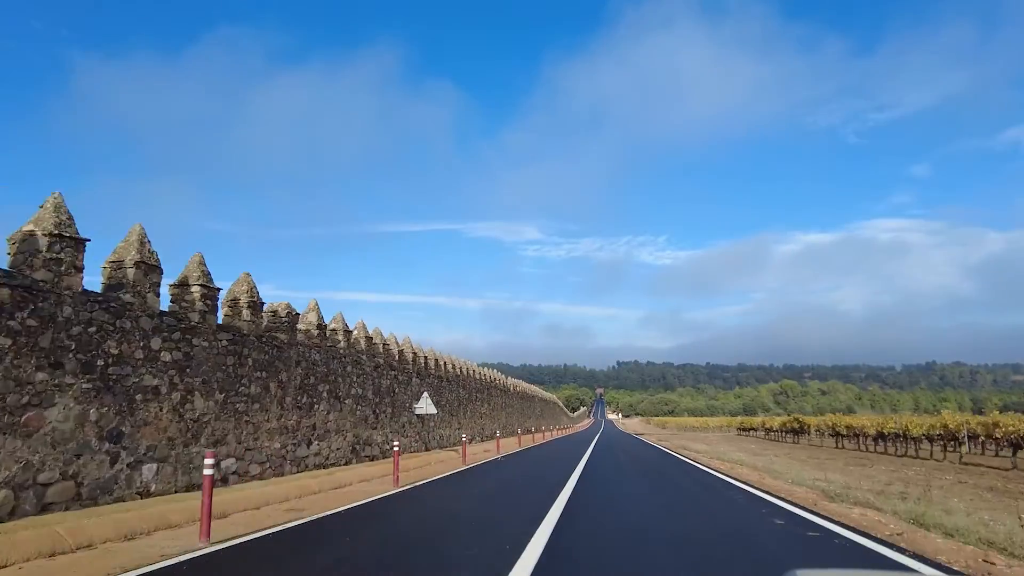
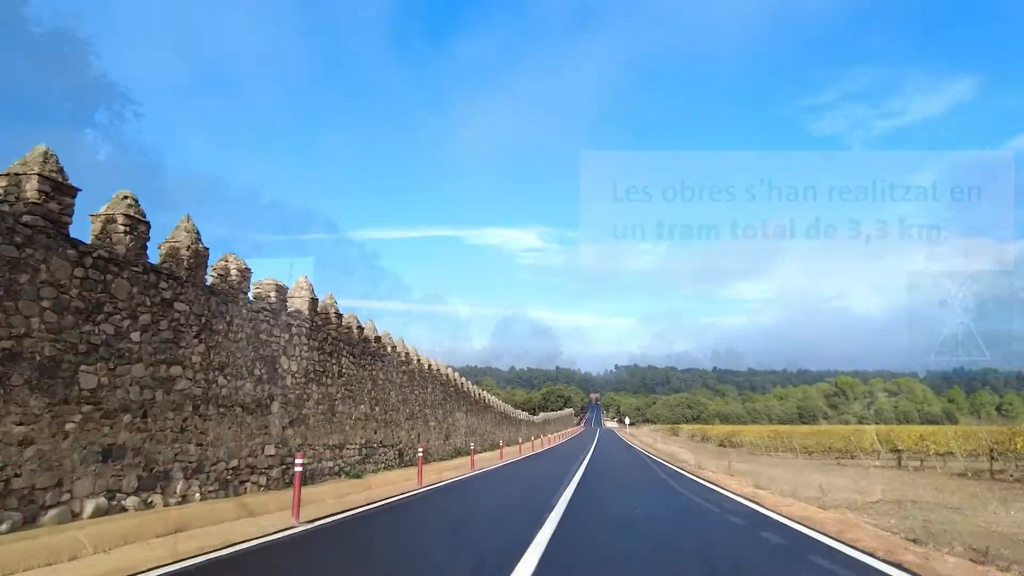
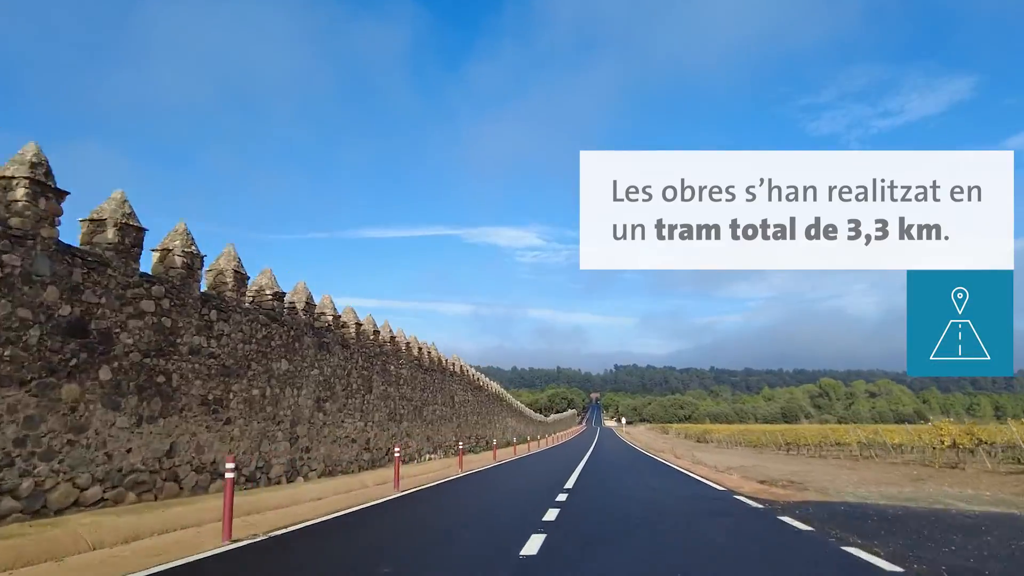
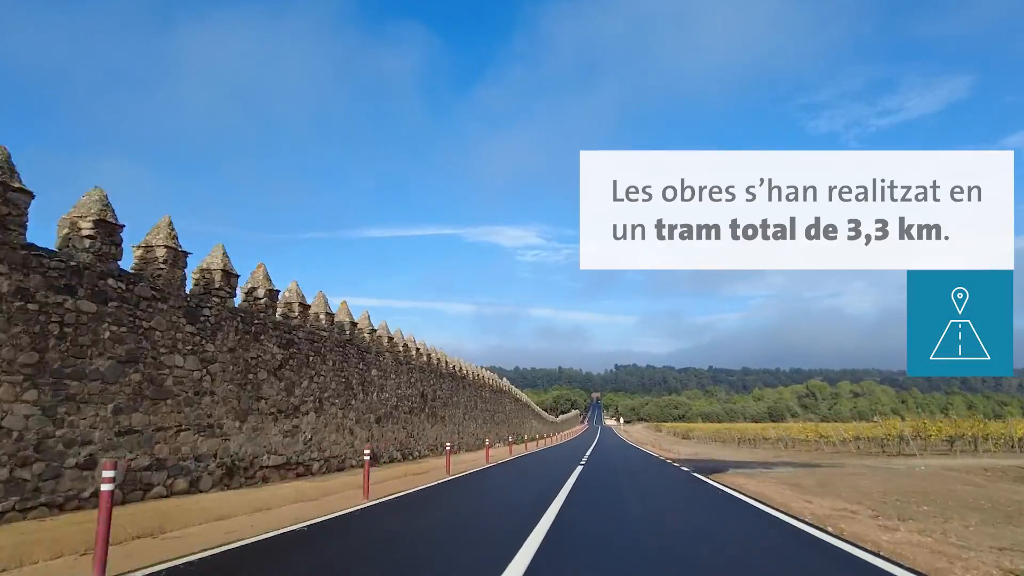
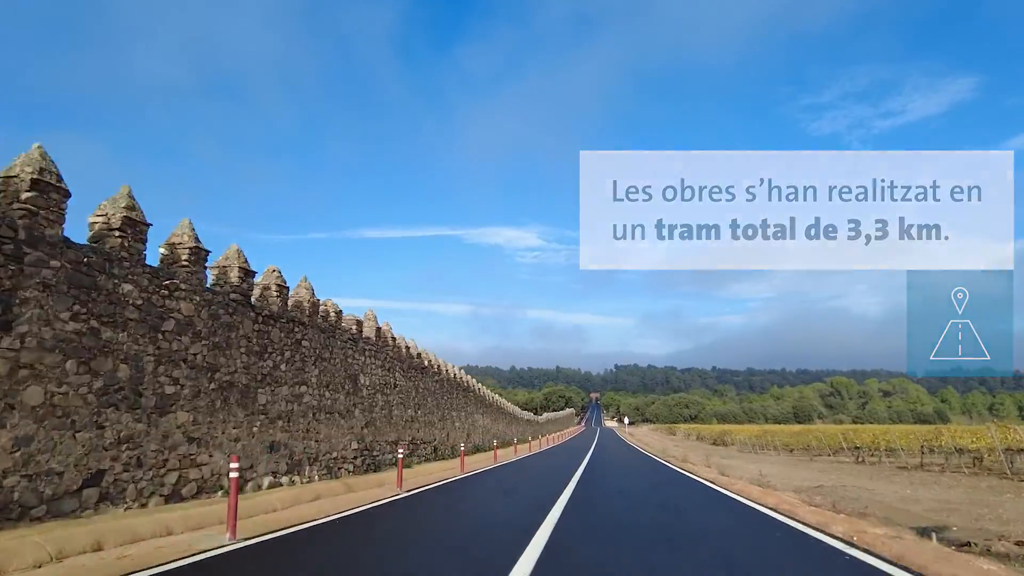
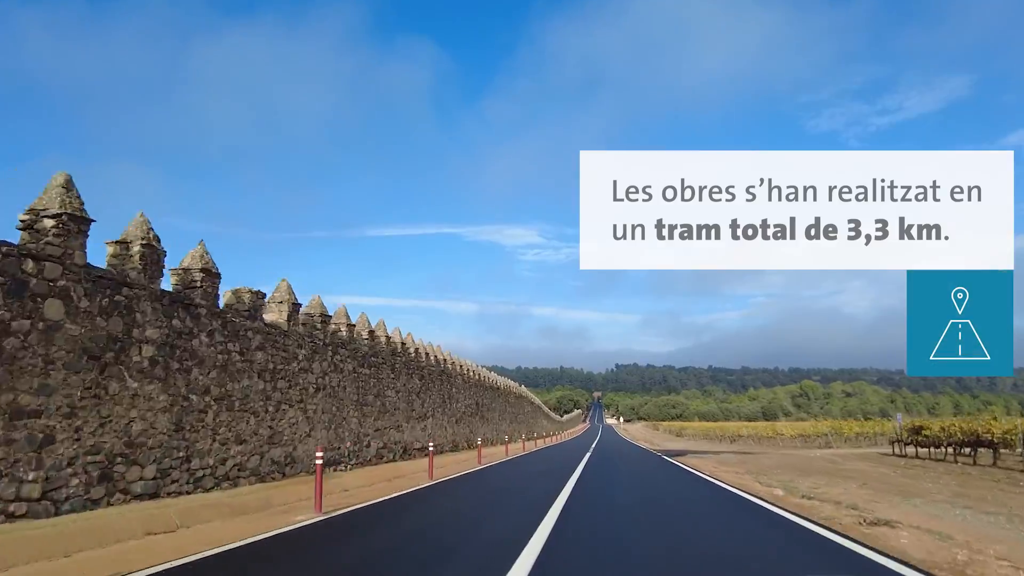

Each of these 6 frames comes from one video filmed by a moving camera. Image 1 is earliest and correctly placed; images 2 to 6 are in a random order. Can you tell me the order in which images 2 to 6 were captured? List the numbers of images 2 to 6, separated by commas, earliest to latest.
6, 4, 3, 5, 2
